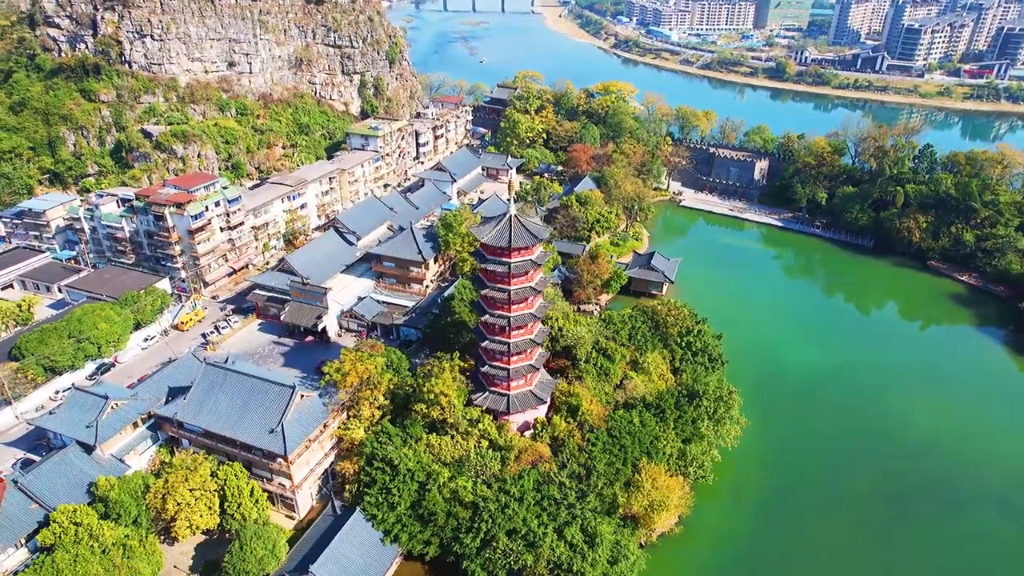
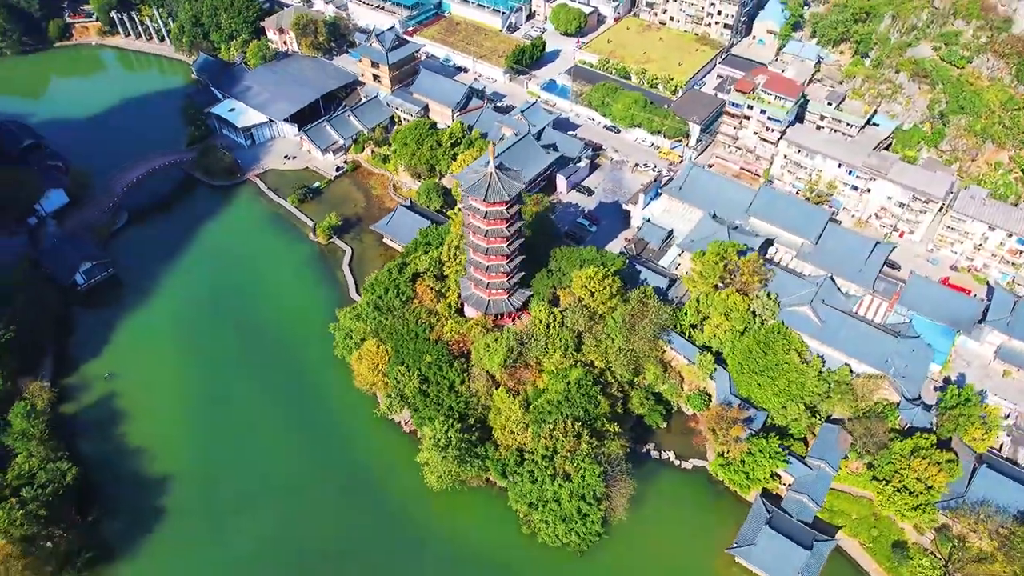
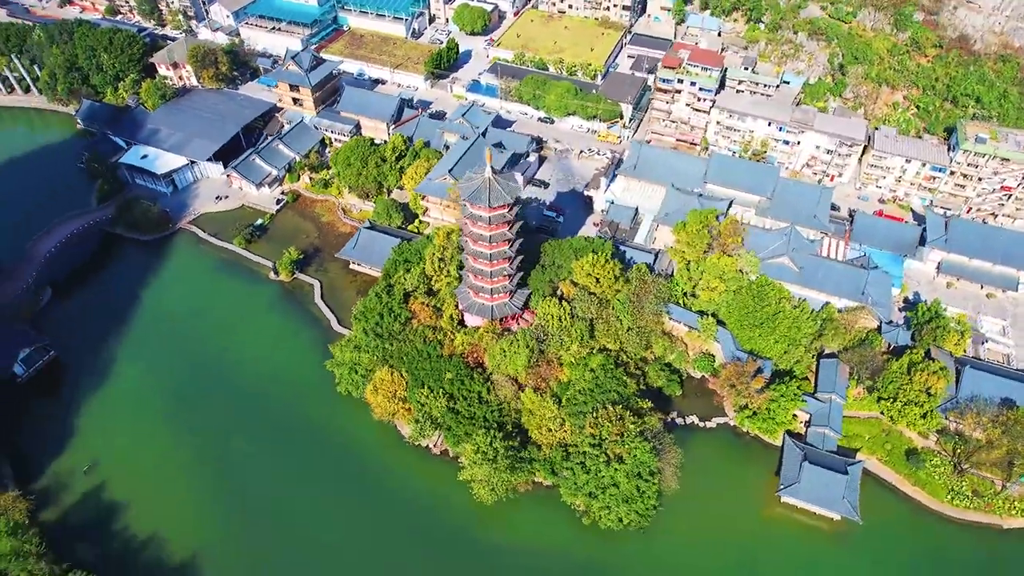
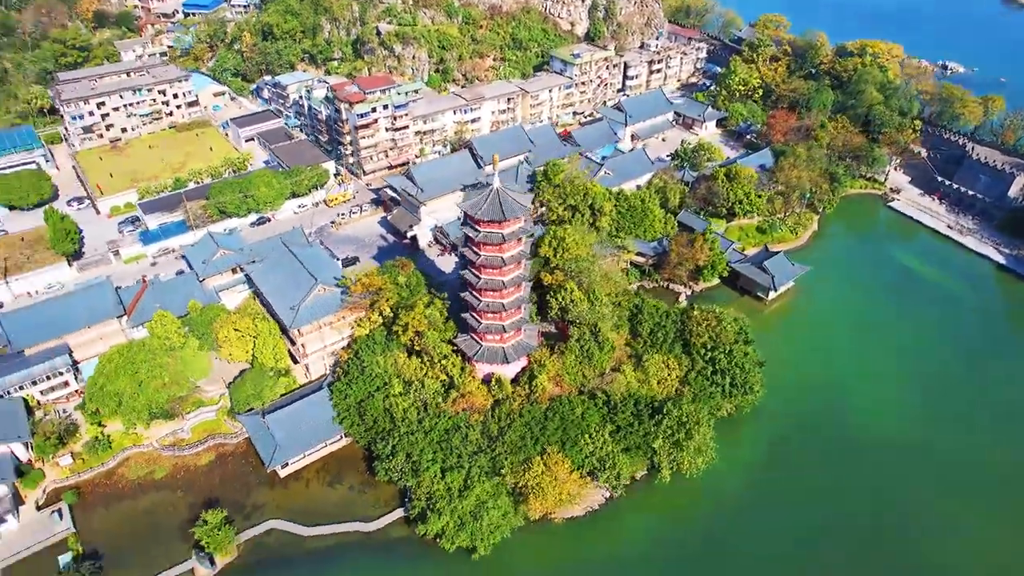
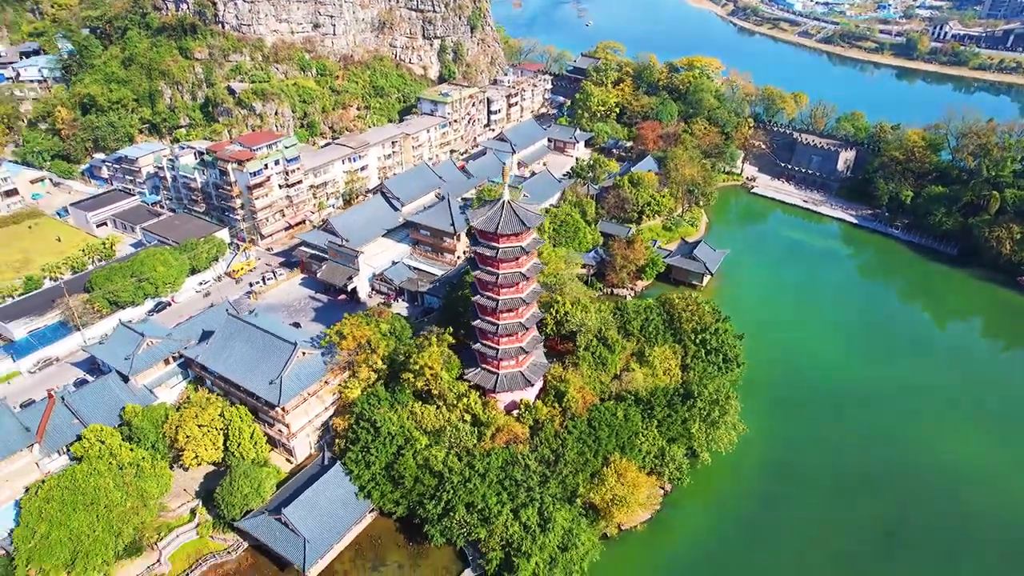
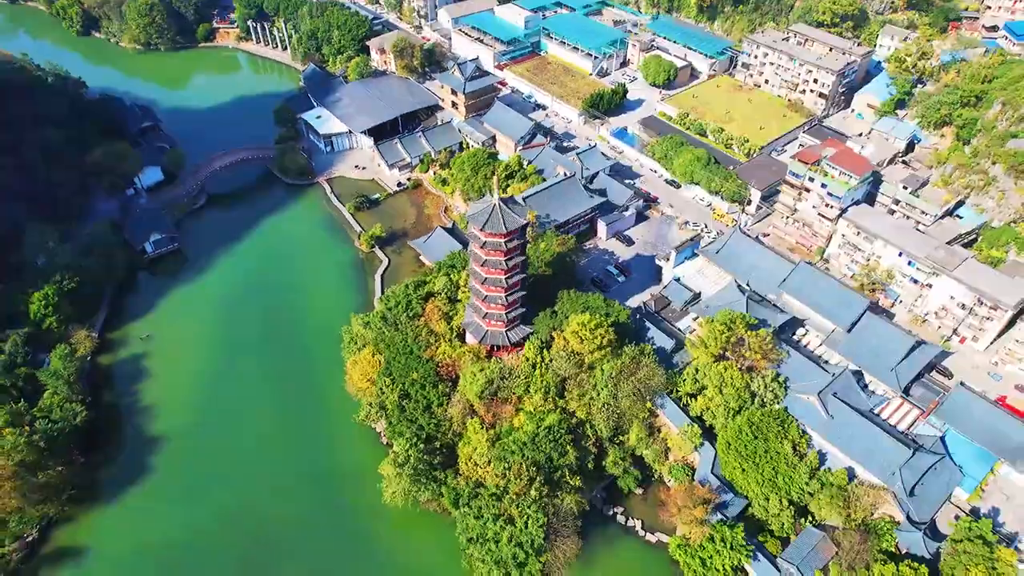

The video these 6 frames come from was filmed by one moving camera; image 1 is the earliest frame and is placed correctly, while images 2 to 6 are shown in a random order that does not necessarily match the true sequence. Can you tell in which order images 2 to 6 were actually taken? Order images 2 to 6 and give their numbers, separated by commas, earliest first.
5, 4, 3, 2, 6
